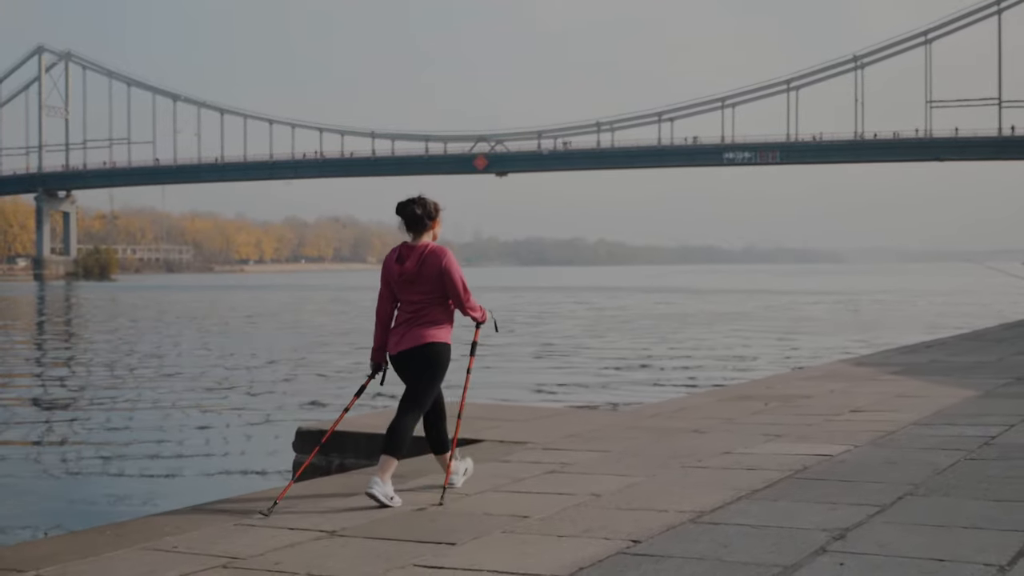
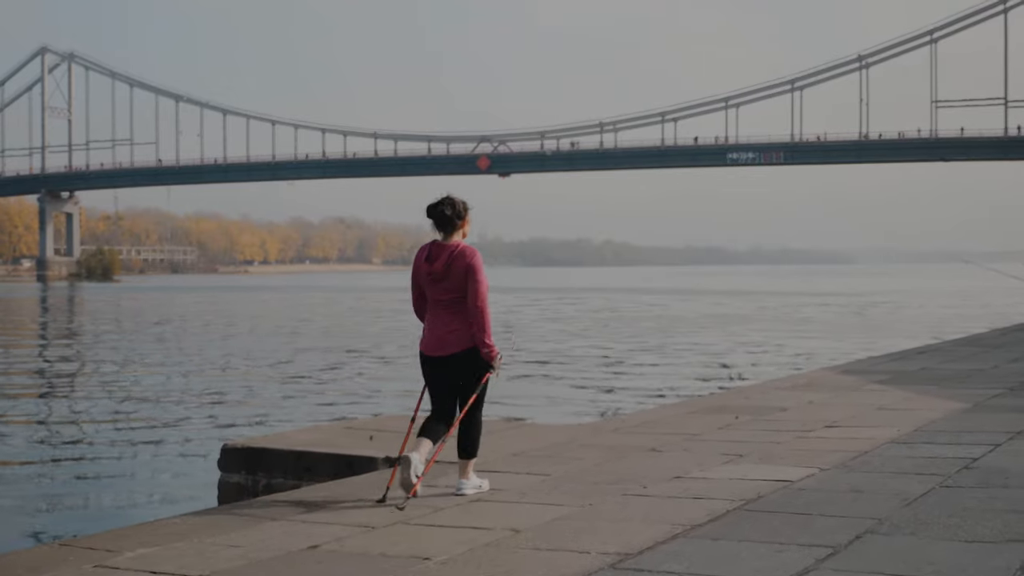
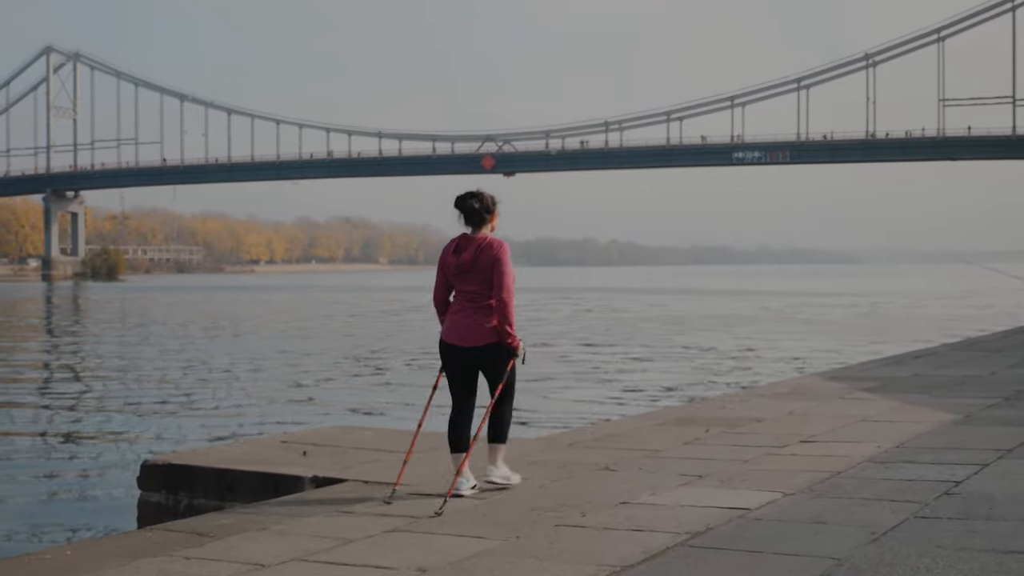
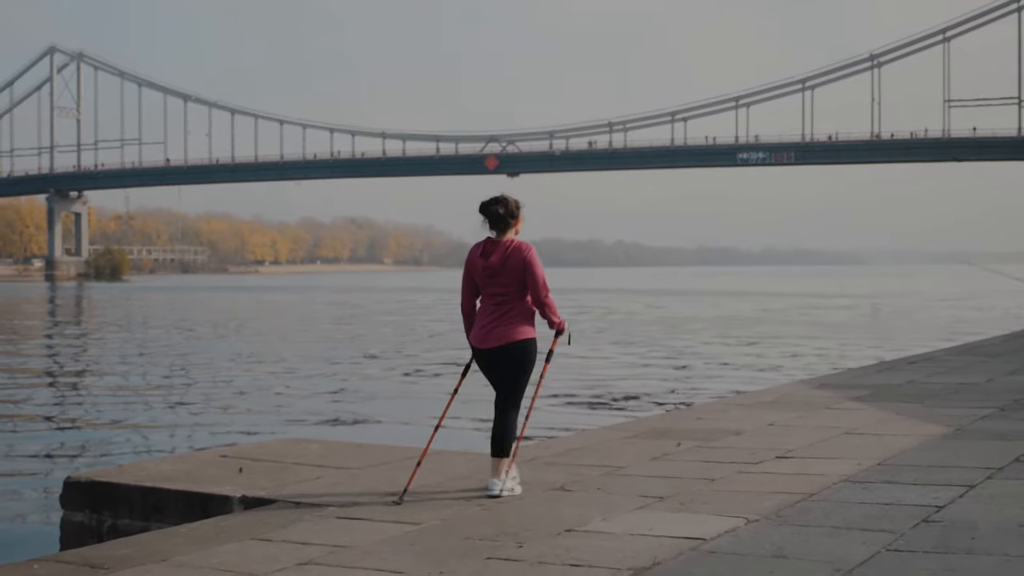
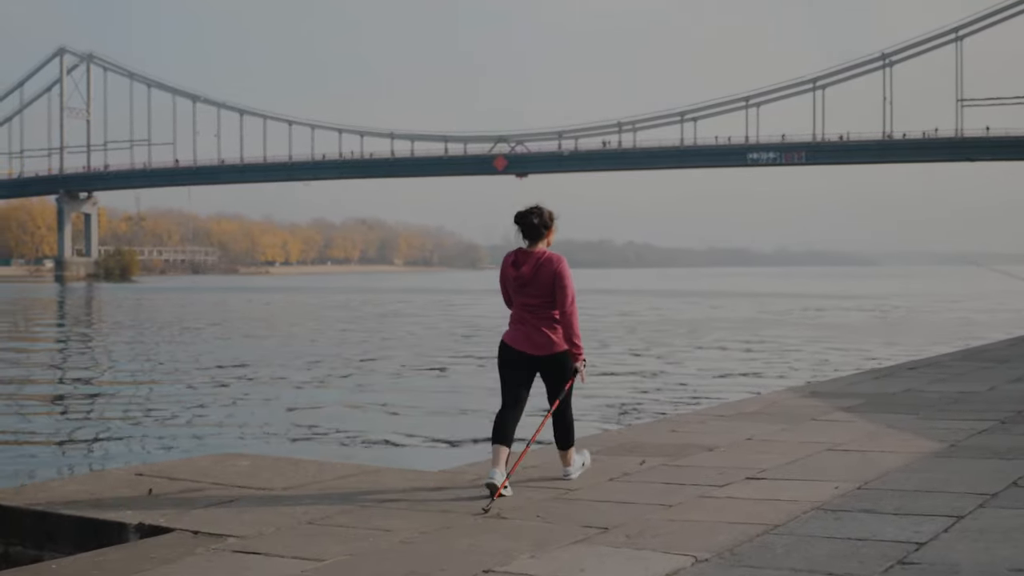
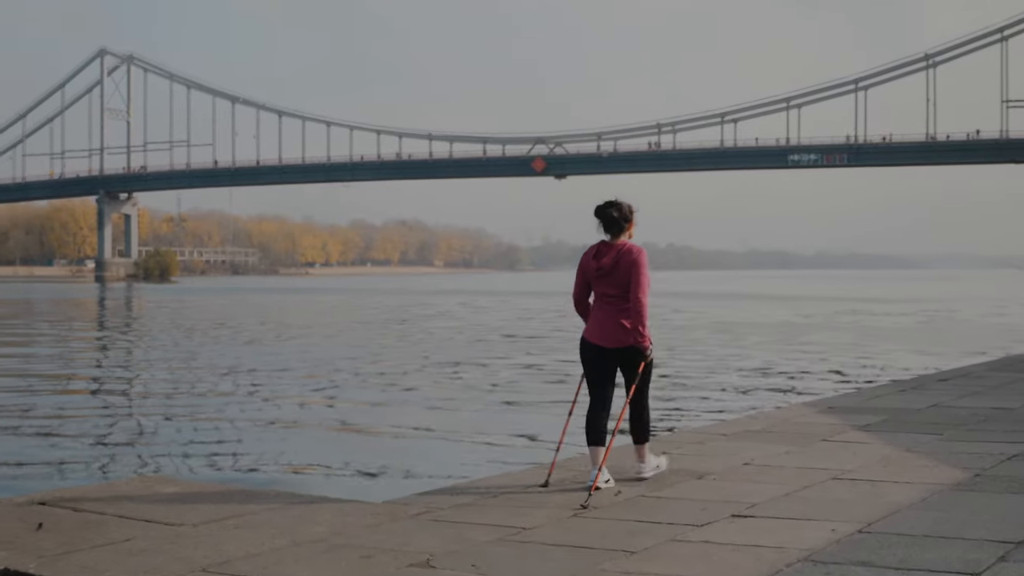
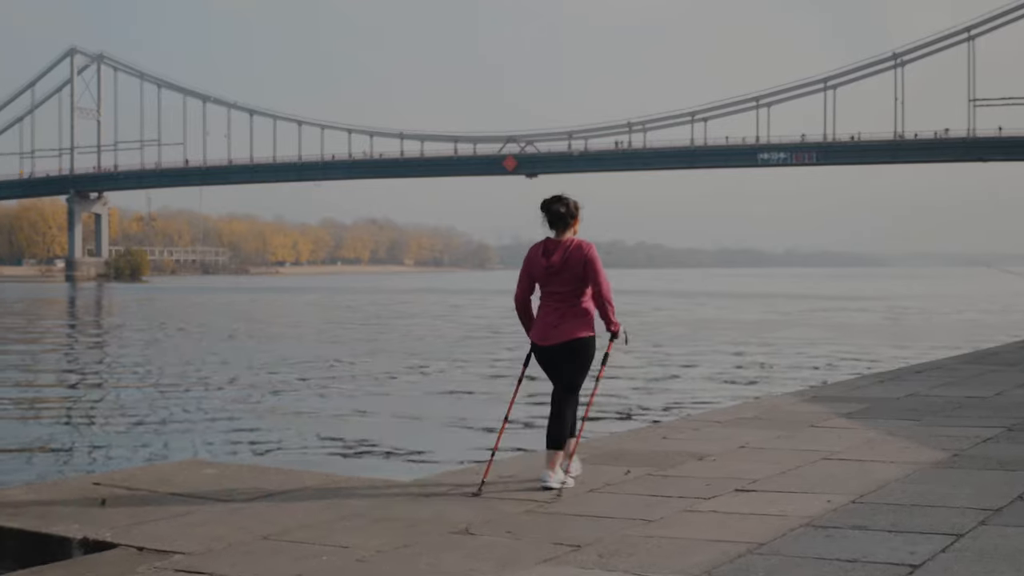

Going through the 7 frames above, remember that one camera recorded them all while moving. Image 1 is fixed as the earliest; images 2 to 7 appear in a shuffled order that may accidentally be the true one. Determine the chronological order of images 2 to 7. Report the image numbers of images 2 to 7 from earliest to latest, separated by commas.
2, 3, 4, 5, 7, 6
